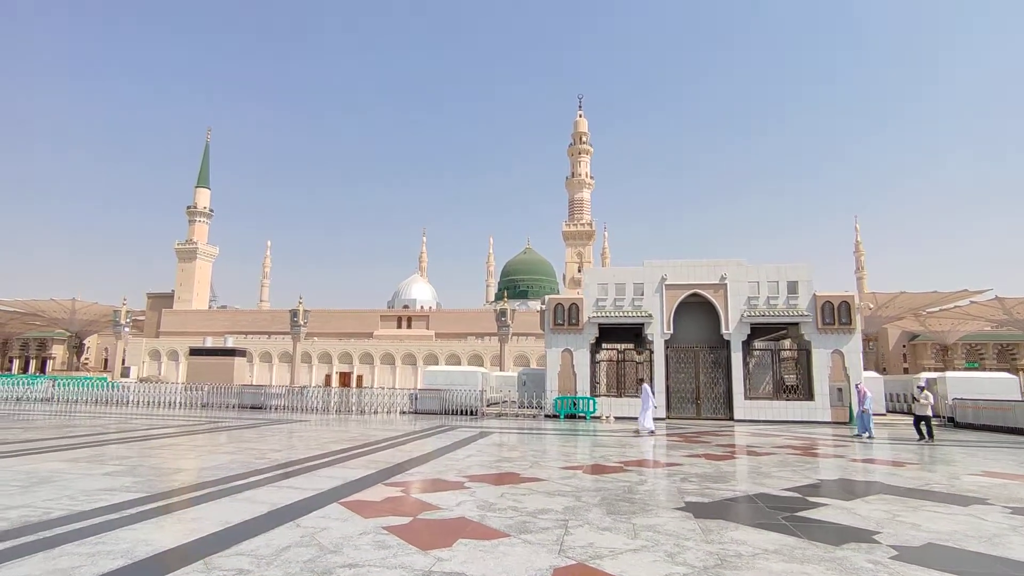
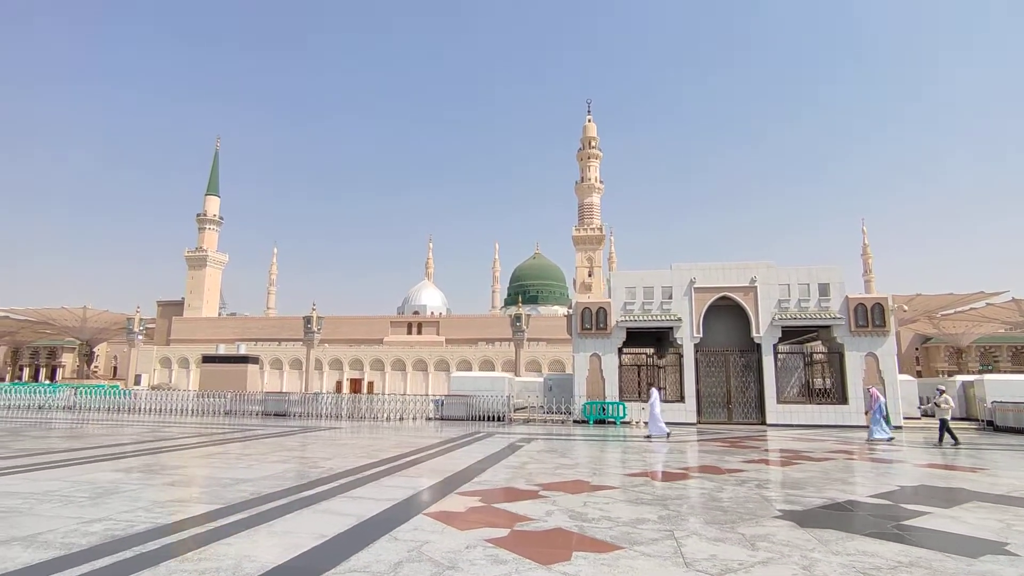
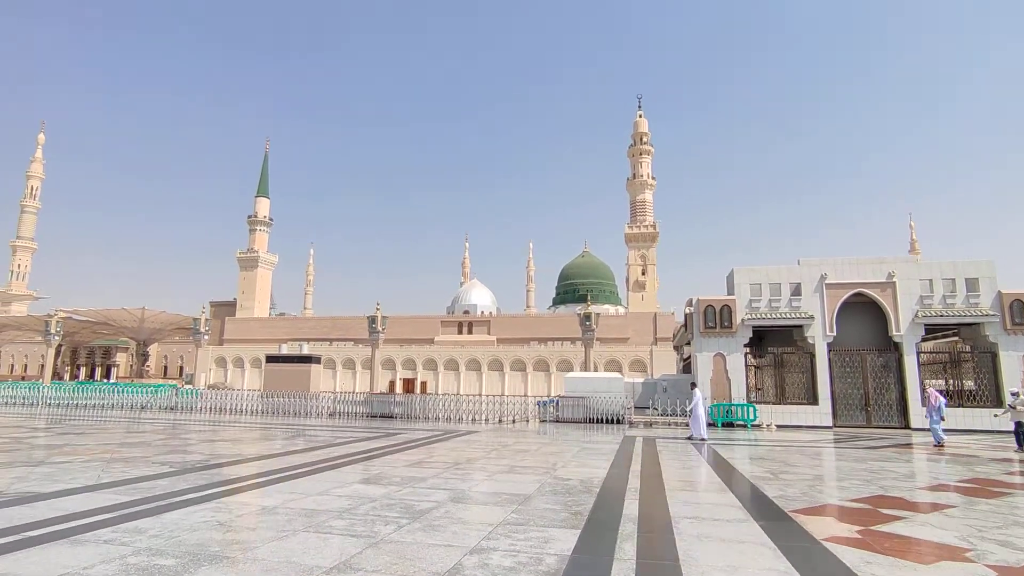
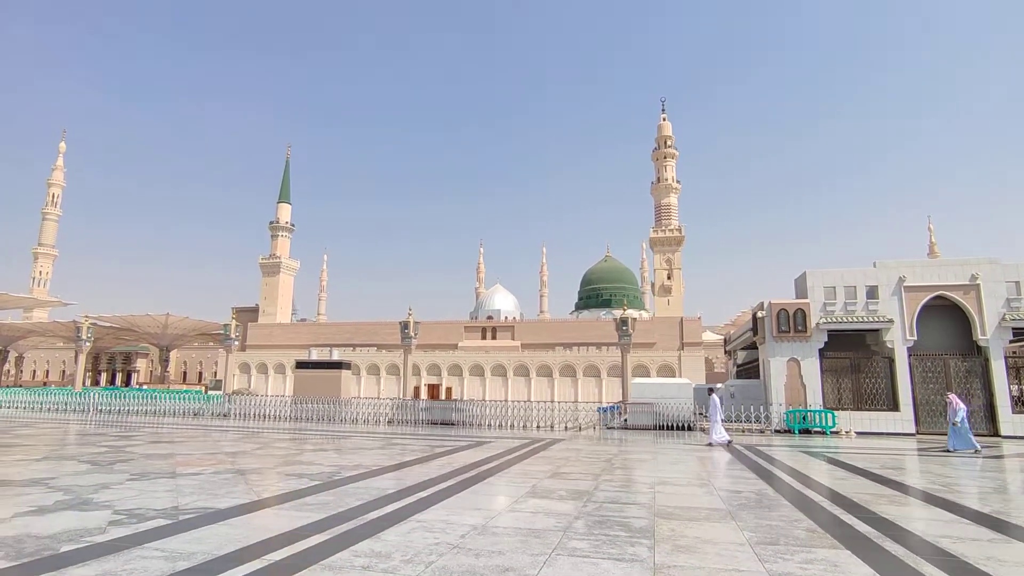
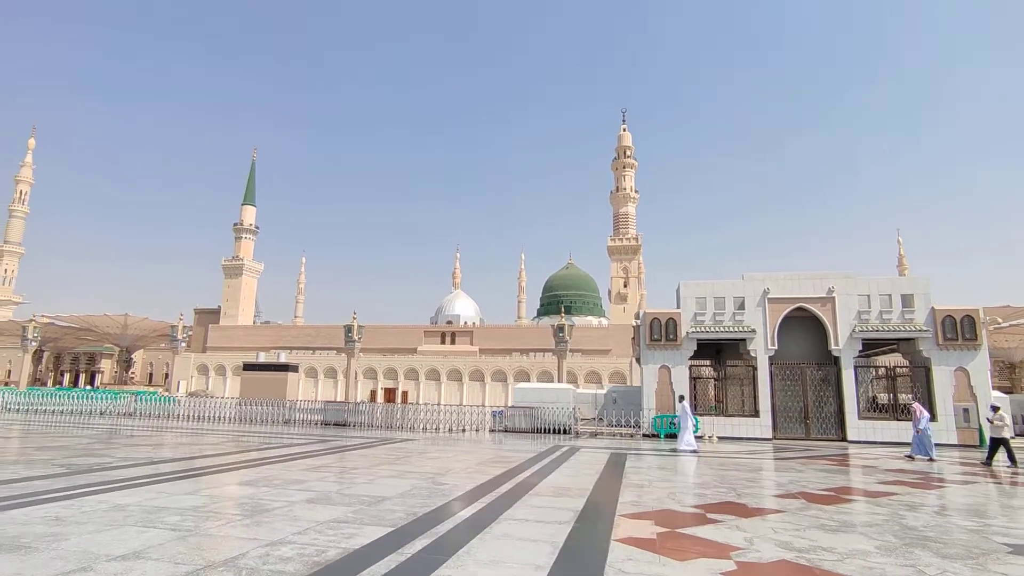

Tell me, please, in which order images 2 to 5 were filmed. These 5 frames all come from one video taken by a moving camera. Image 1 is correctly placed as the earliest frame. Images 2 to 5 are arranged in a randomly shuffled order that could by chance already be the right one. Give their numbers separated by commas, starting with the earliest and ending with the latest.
2, 5, 3, 4
